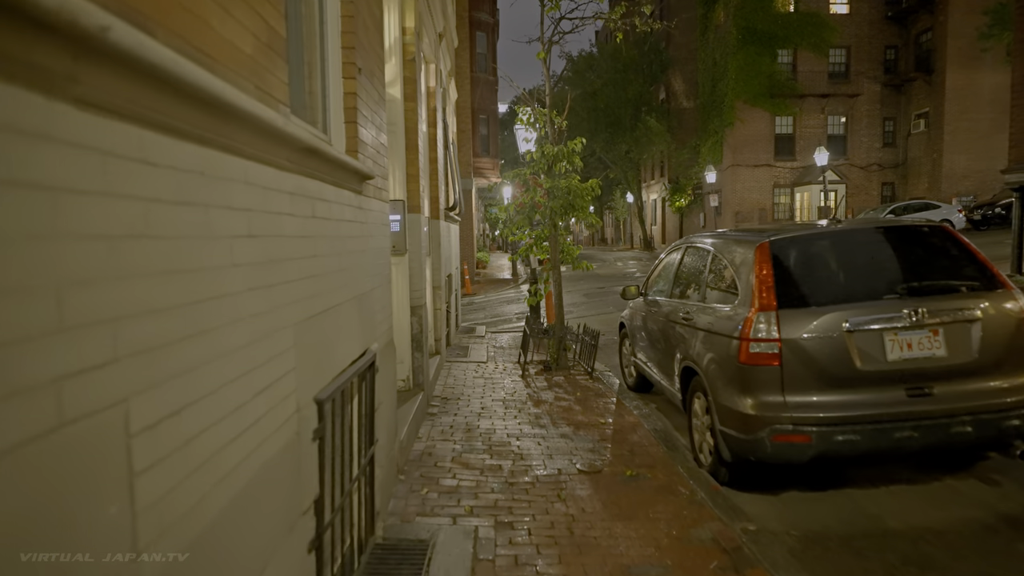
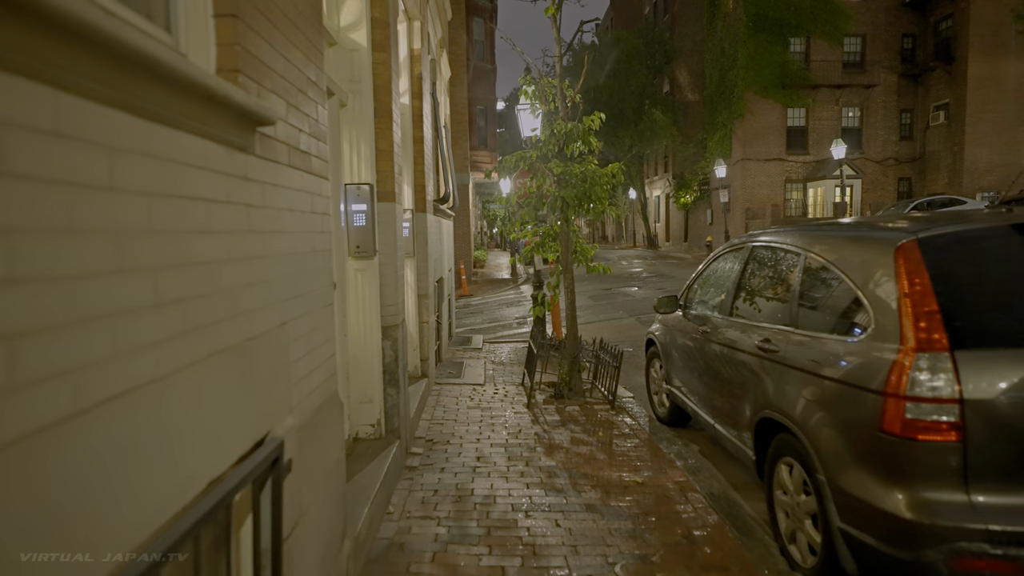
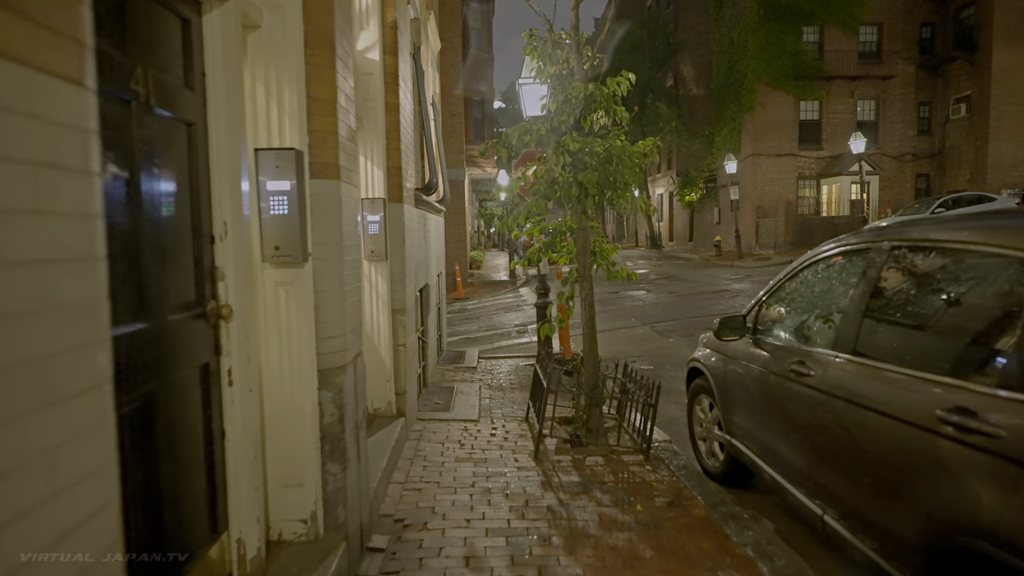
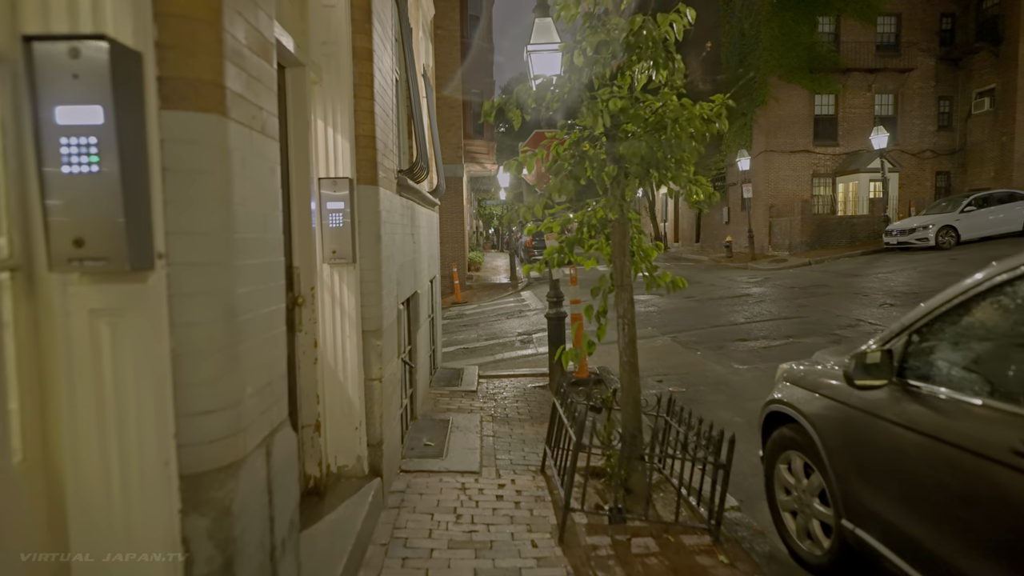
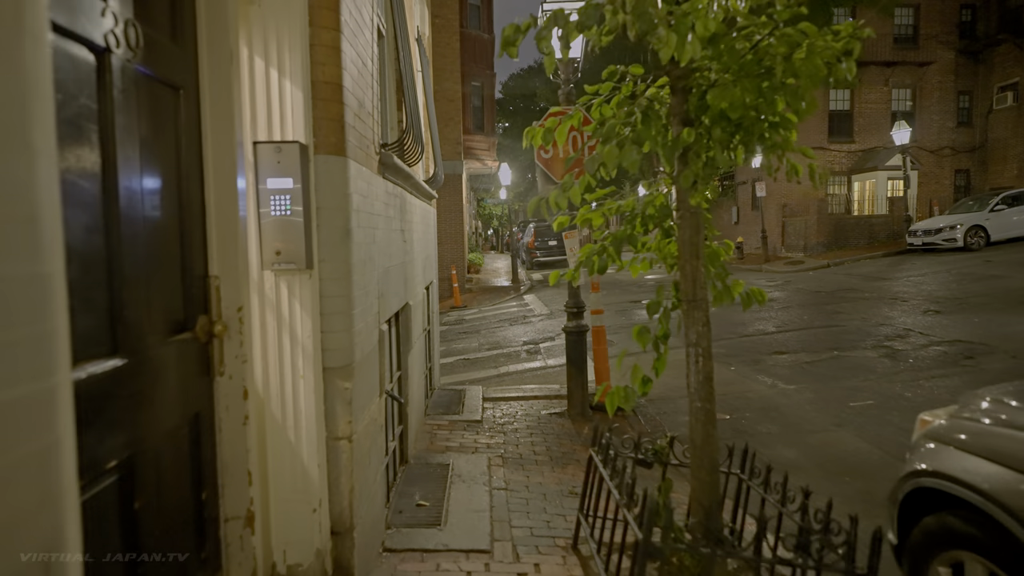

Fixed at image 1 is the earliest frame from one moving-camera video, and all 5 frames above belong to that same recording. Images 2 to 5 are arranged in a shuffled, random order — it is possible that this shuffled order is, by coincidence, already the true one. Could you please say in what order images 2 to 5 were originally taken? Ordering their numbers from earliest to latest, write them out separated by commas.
2, 3, 4, 5
